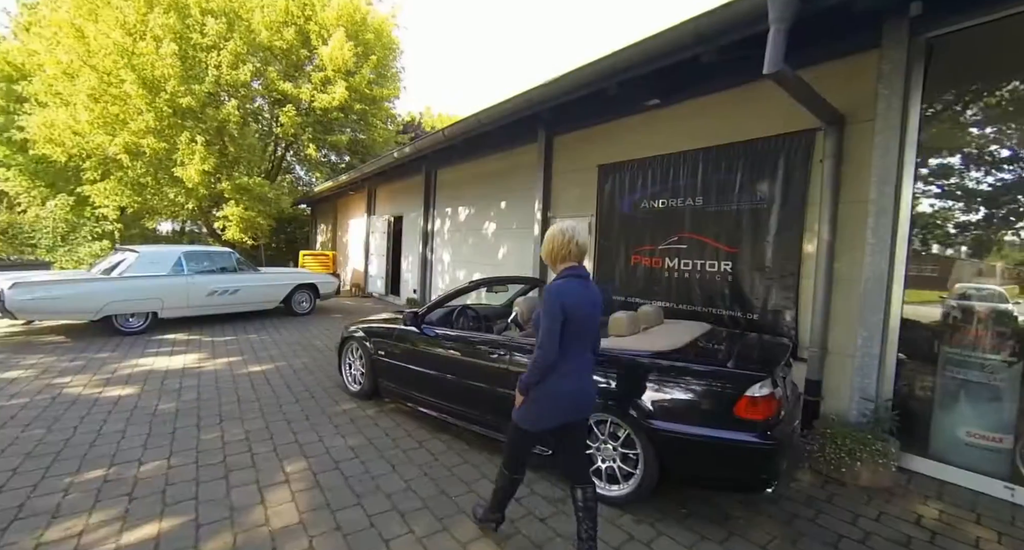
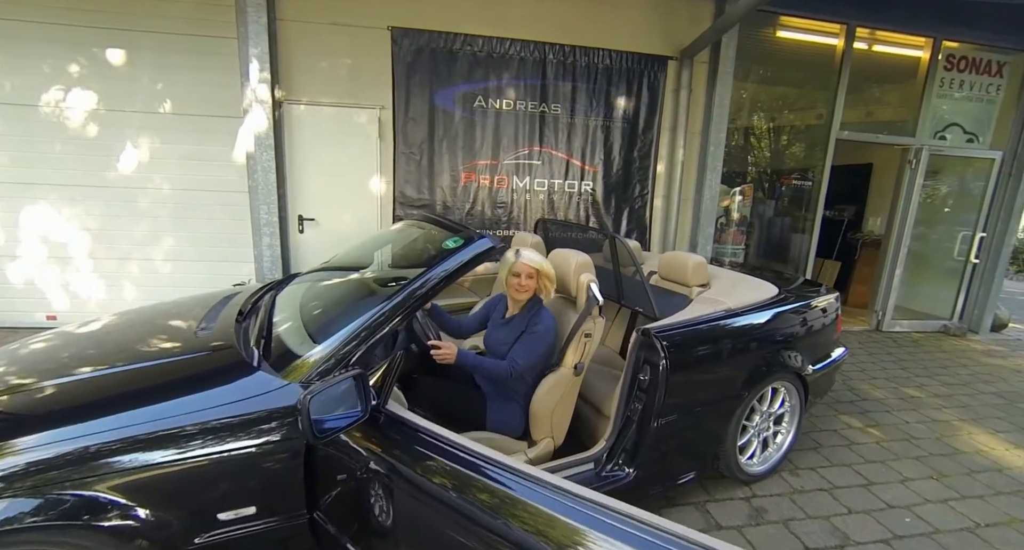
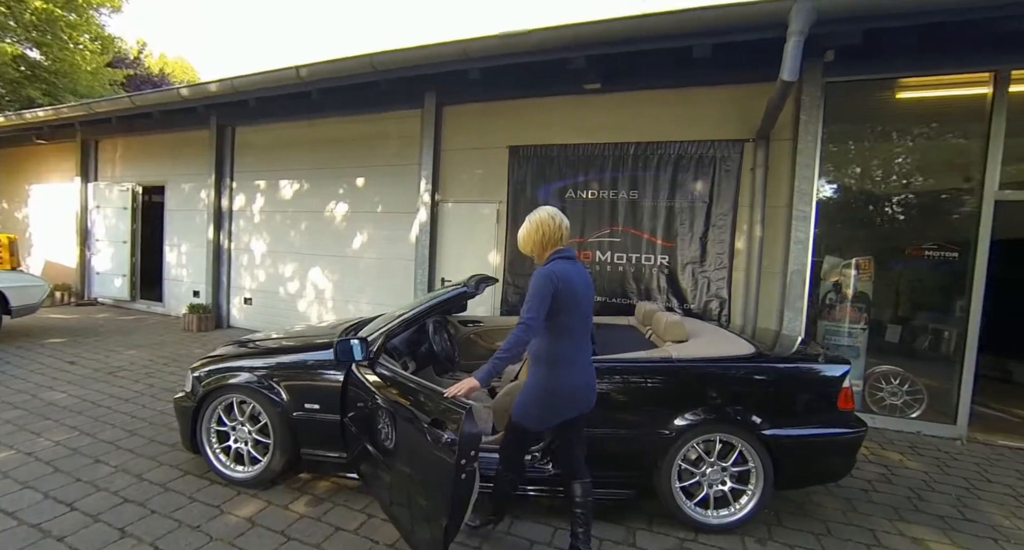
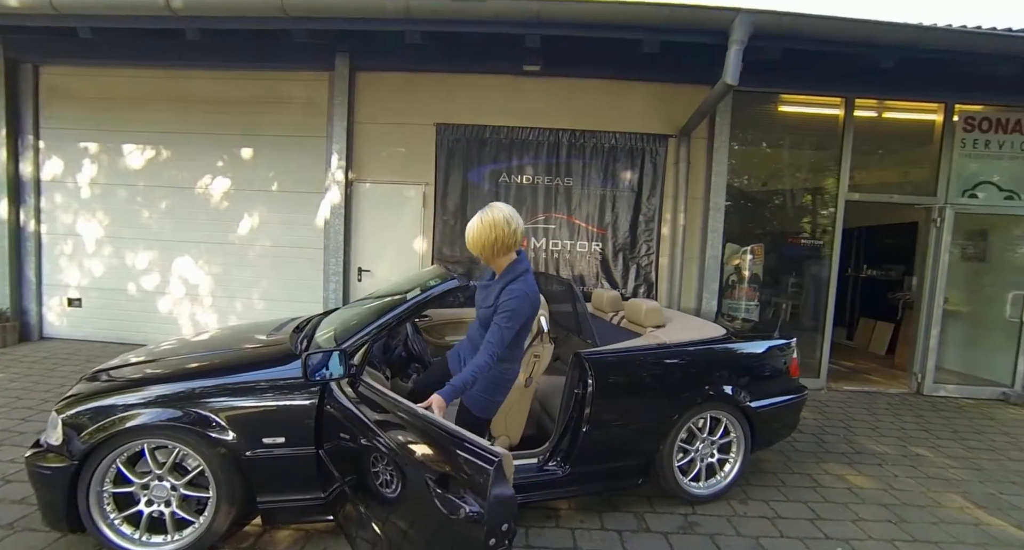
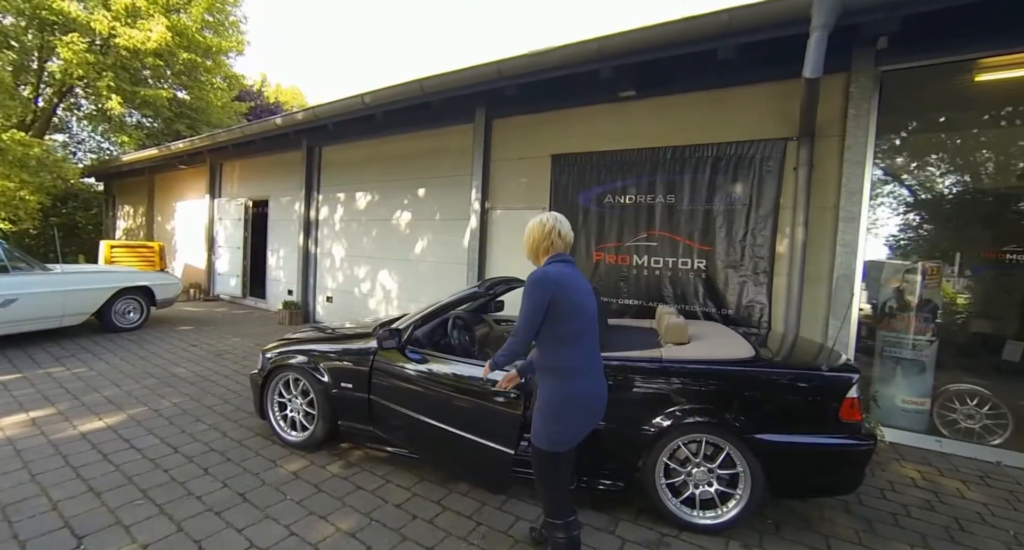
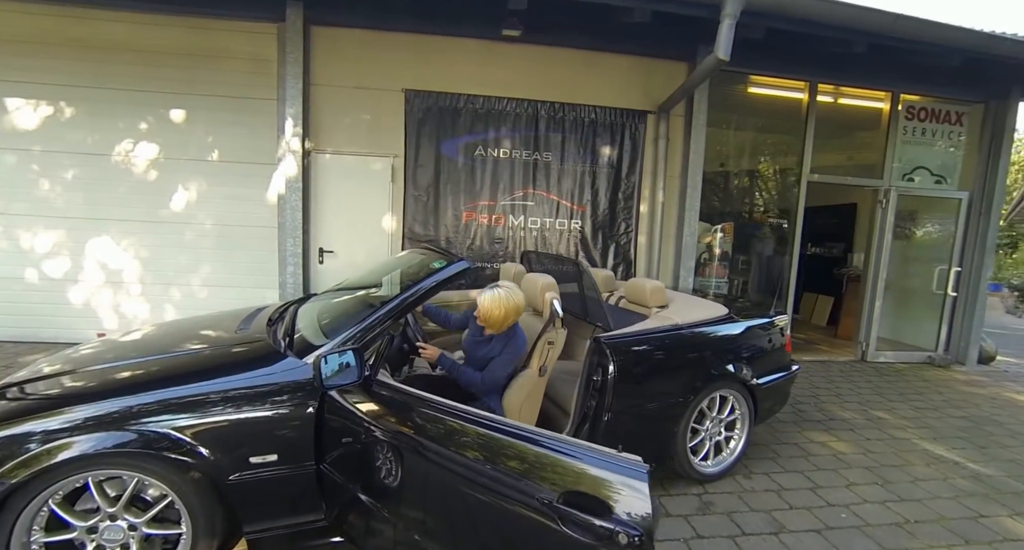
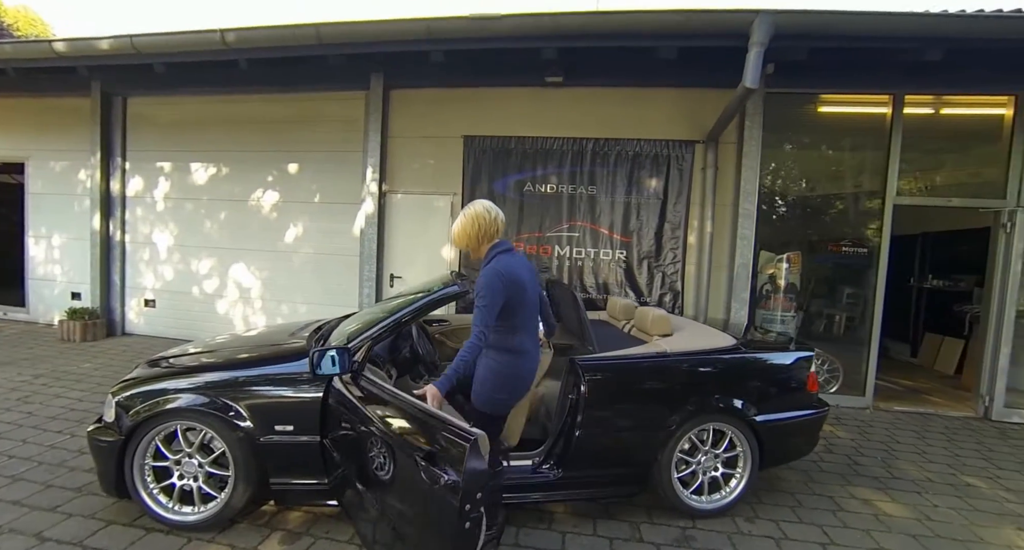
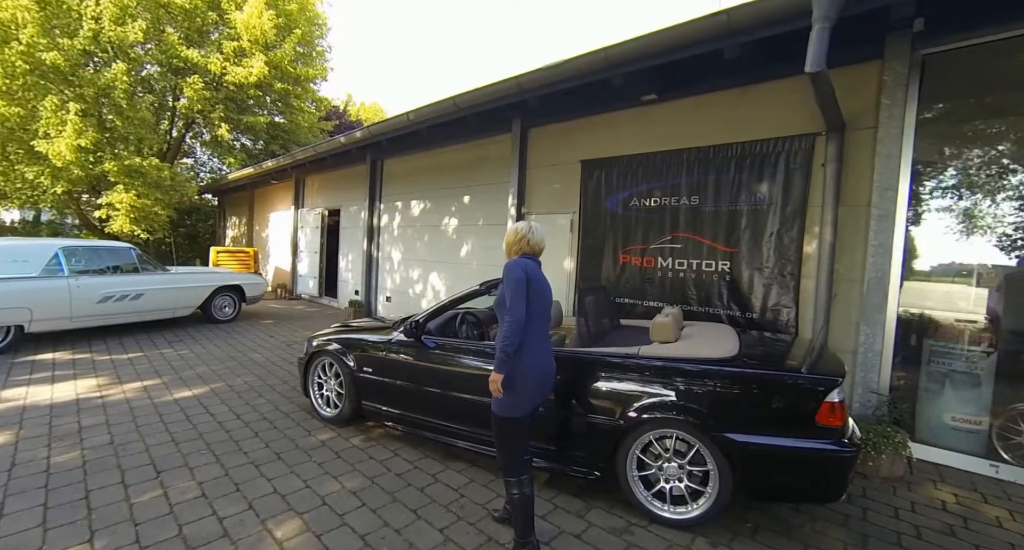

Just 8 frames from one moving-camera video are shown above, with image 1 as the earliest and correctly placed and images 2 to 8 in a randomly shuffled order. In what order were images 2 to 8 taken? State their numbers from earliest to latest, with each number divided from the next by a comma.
8, 5, 3, 7, 4, 6, 2
